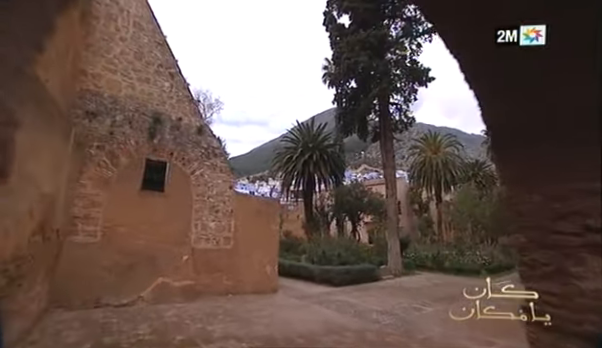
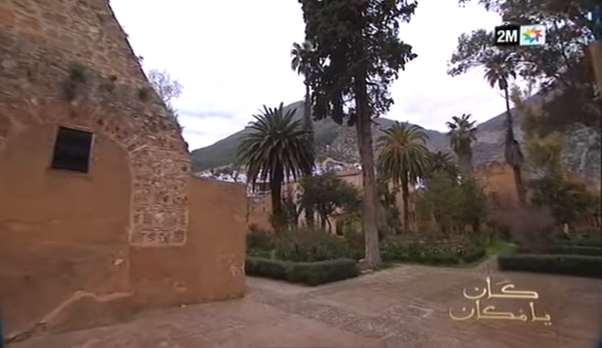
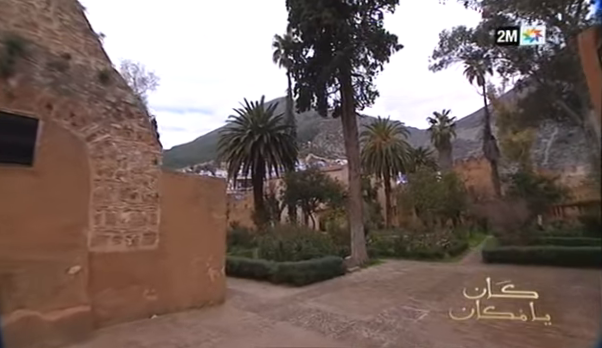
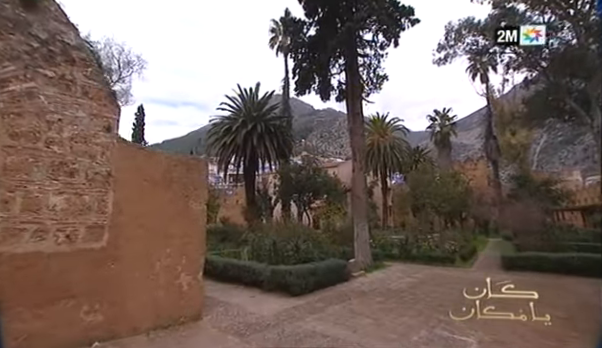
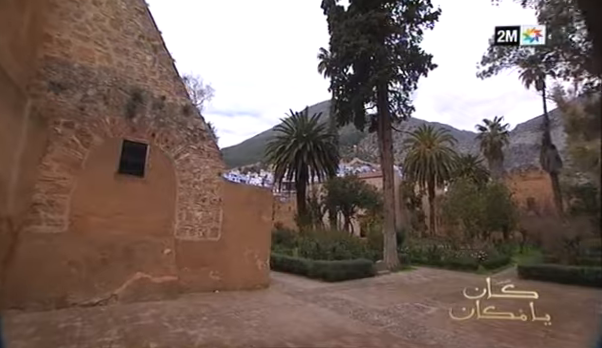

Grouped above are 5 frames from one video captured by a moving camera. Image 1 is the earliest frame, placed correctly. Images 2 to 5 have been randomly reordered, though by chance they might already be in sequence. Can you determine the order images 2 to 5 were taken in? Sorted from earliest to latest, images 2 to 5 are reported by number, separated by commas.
5, 2, 3, 4
